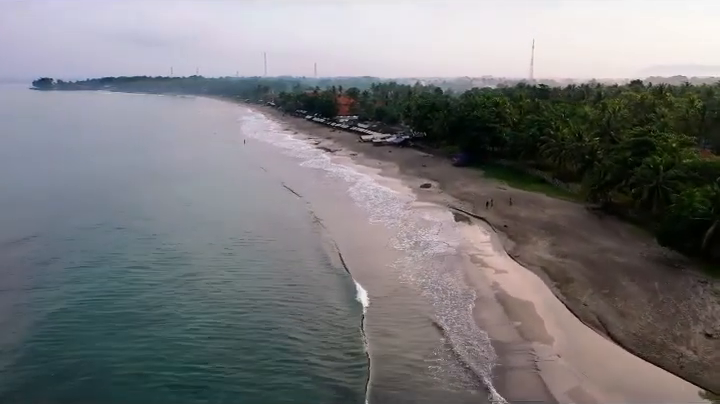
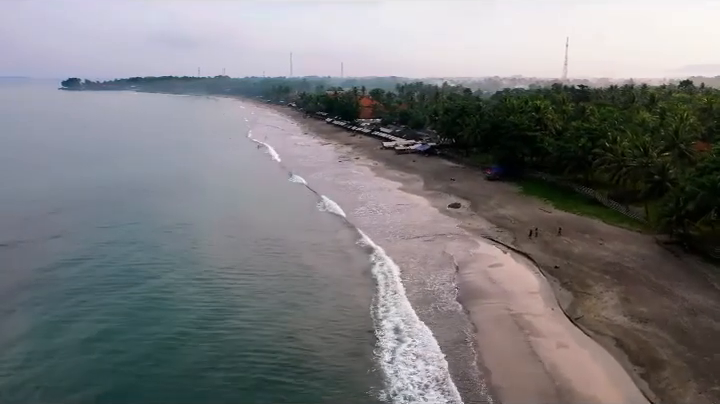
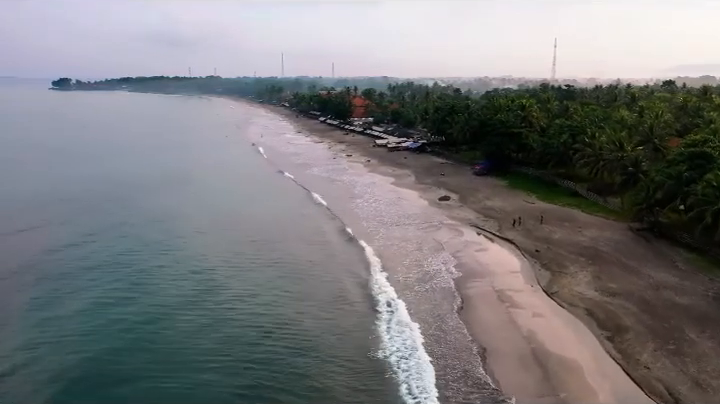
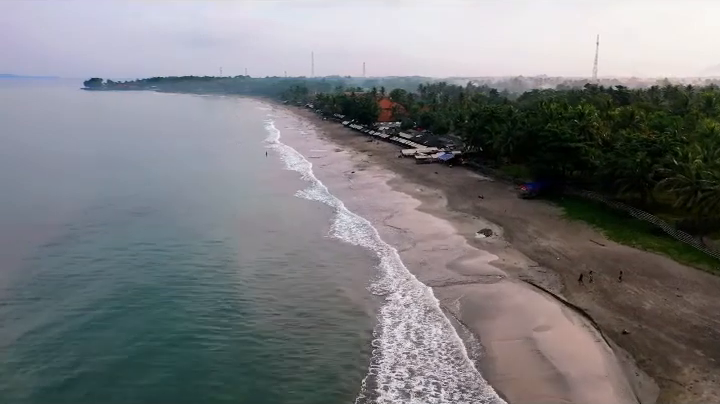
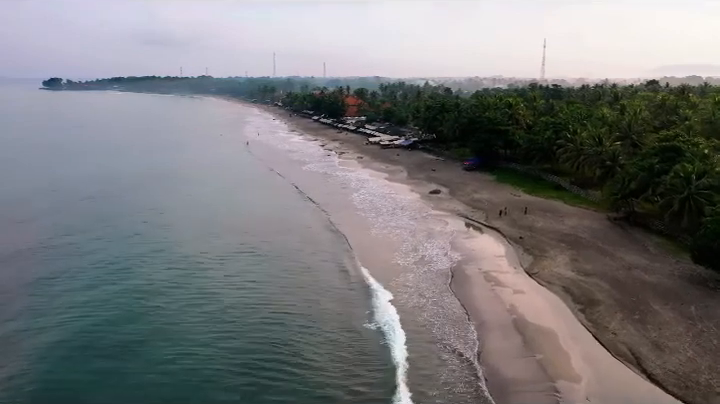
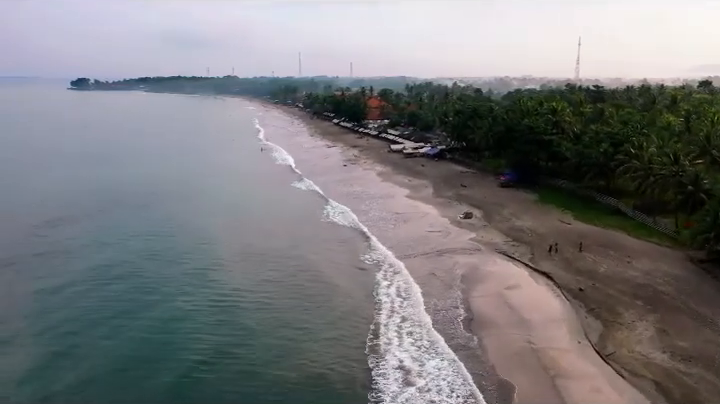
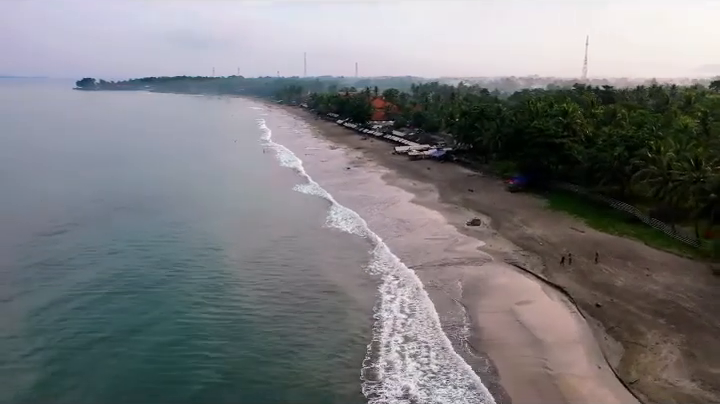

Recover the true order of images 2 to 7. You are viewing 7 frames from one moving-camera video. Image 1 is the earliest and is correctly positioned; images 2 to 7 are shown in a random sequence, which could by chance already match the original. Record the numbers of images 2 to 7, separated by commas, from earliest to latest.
5, 3, 2, 6, 7, 4
